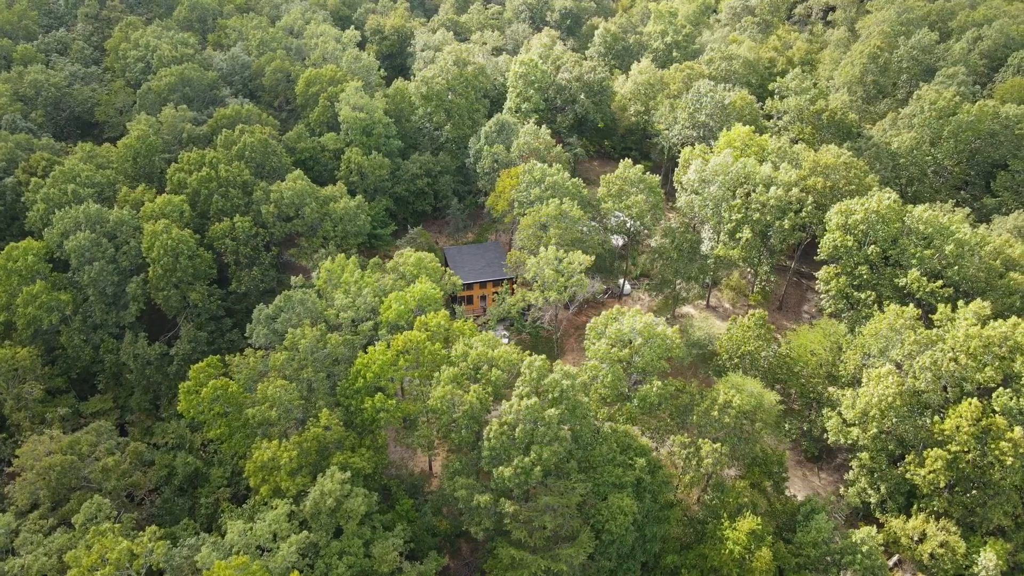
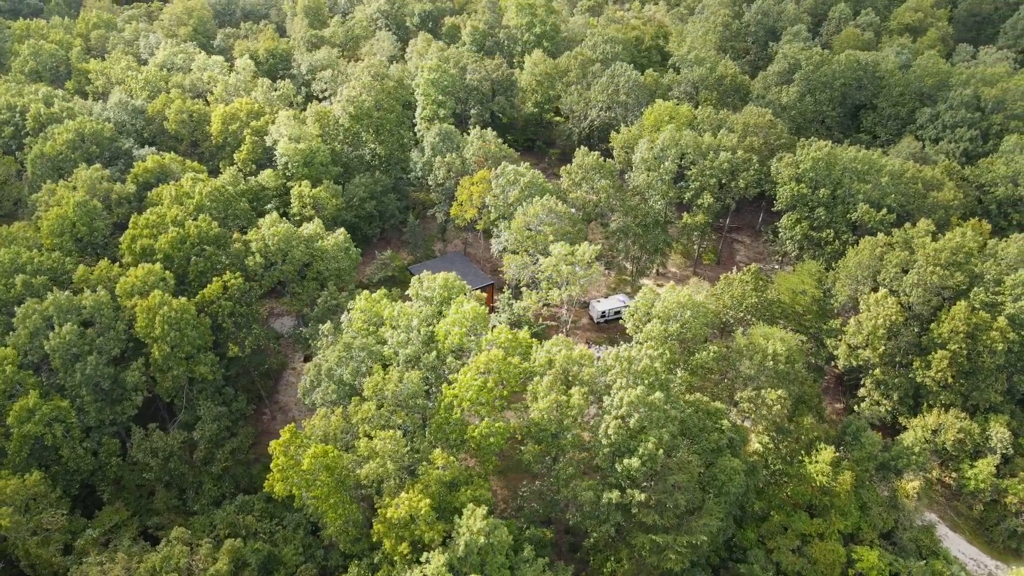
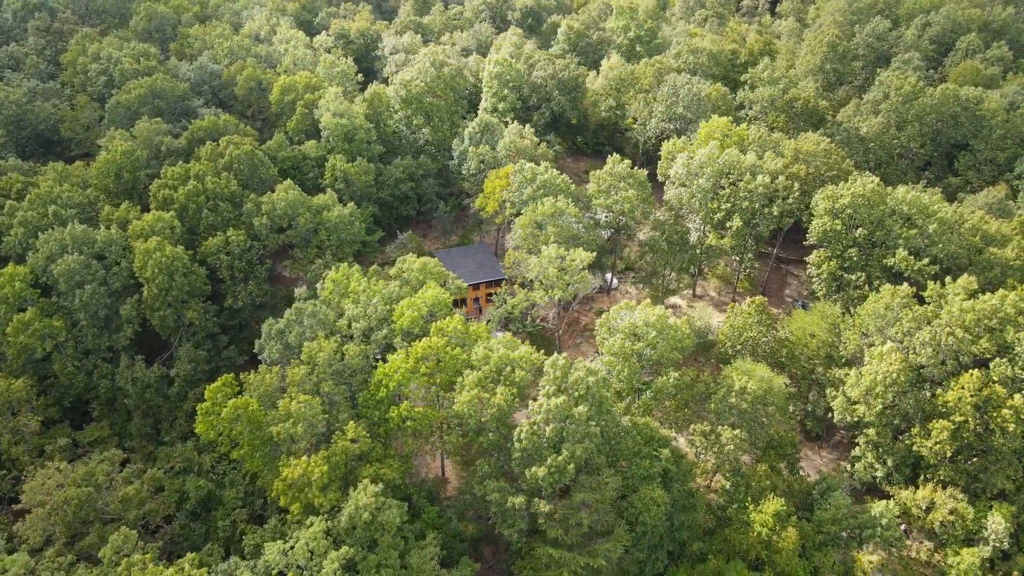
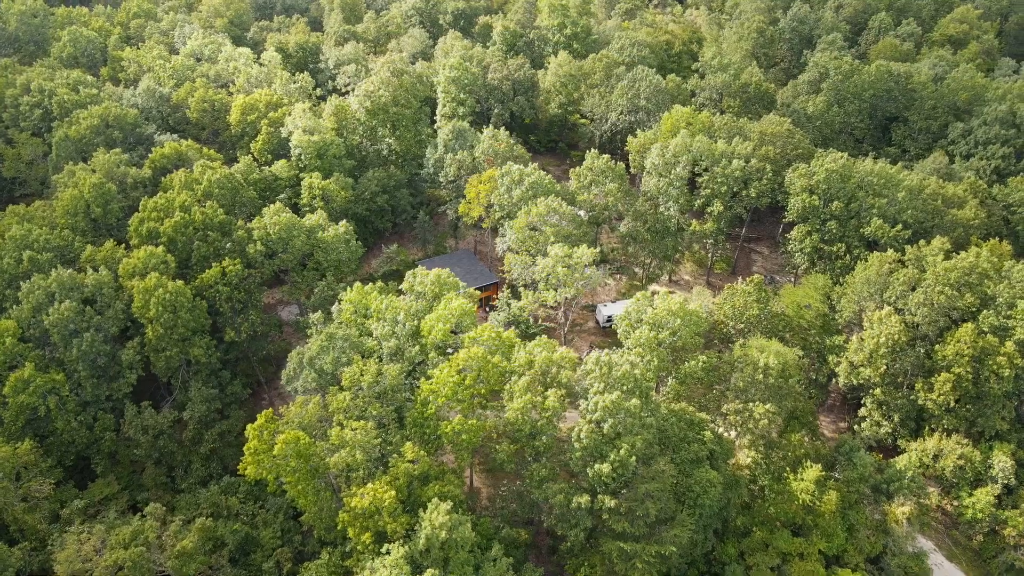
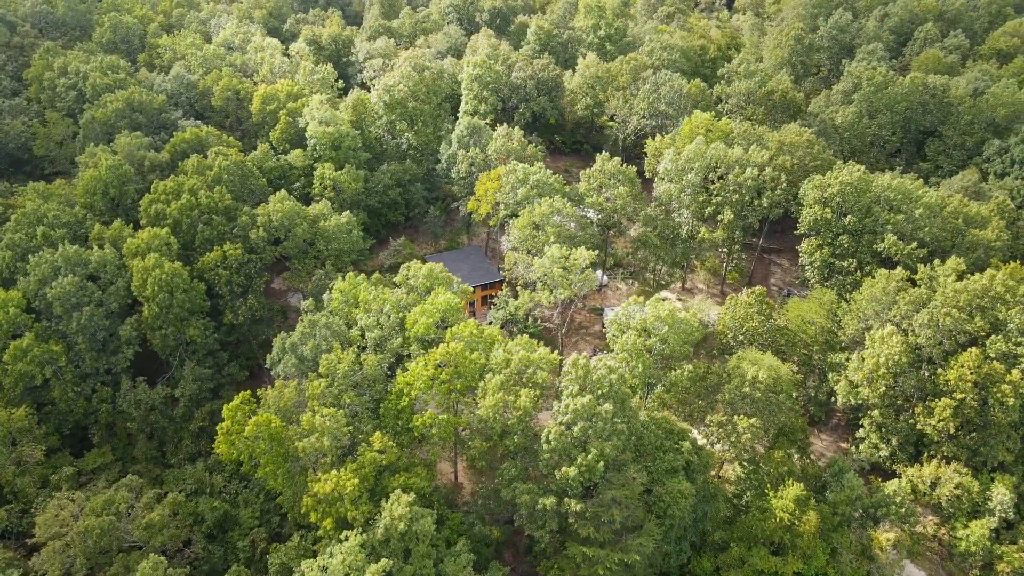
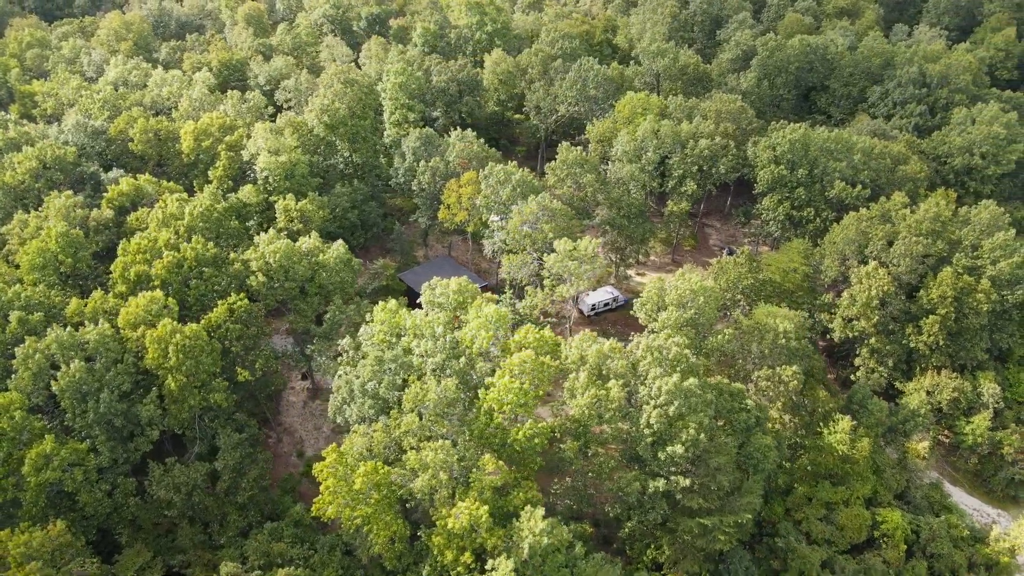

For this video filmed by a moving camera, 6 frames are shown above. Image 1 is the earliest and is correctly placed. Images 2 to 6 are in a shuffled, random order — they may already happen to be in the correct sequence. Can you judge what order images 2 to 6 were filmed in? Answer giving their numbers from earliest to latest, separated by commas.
3, 5, 4, 2, 6
